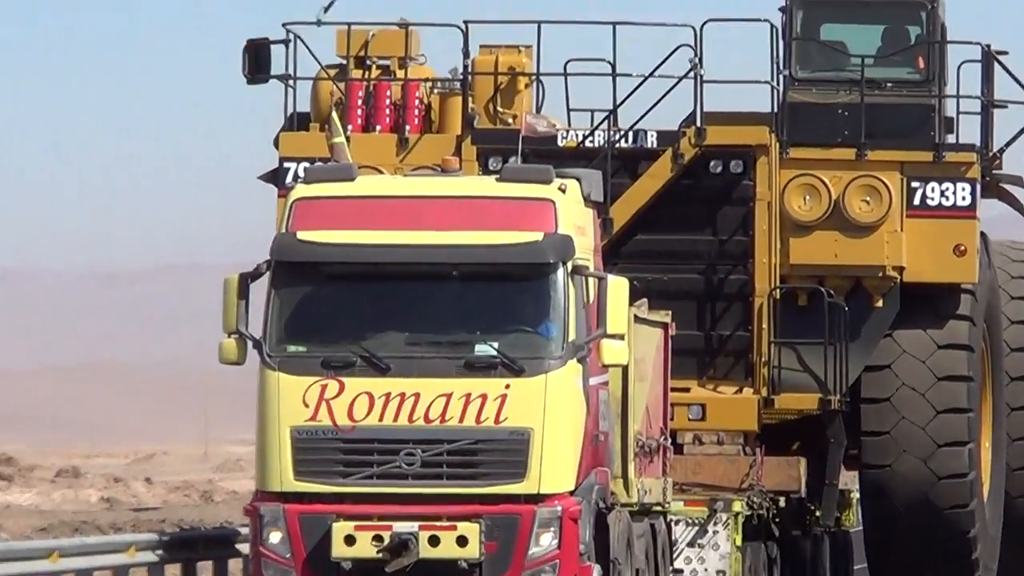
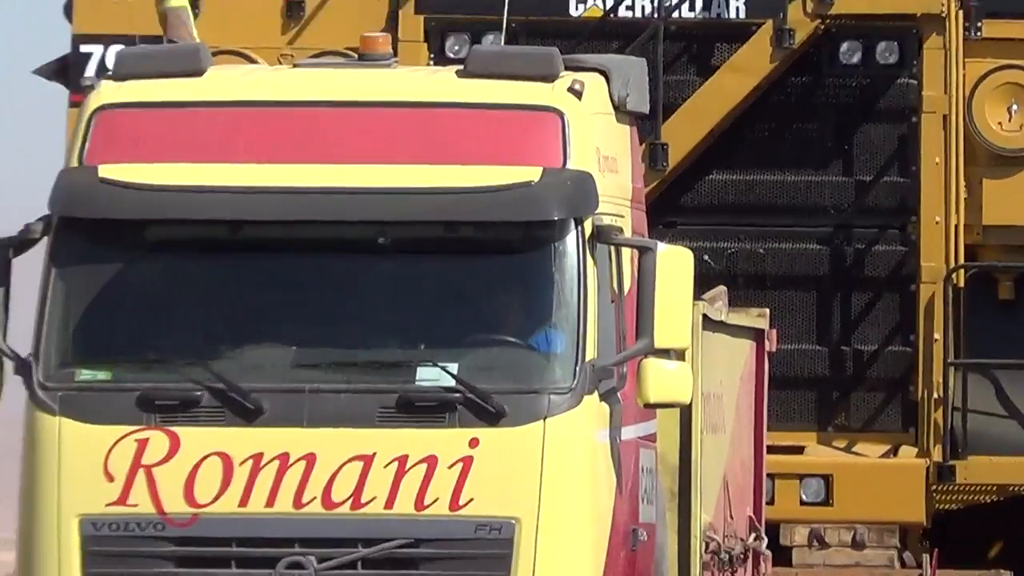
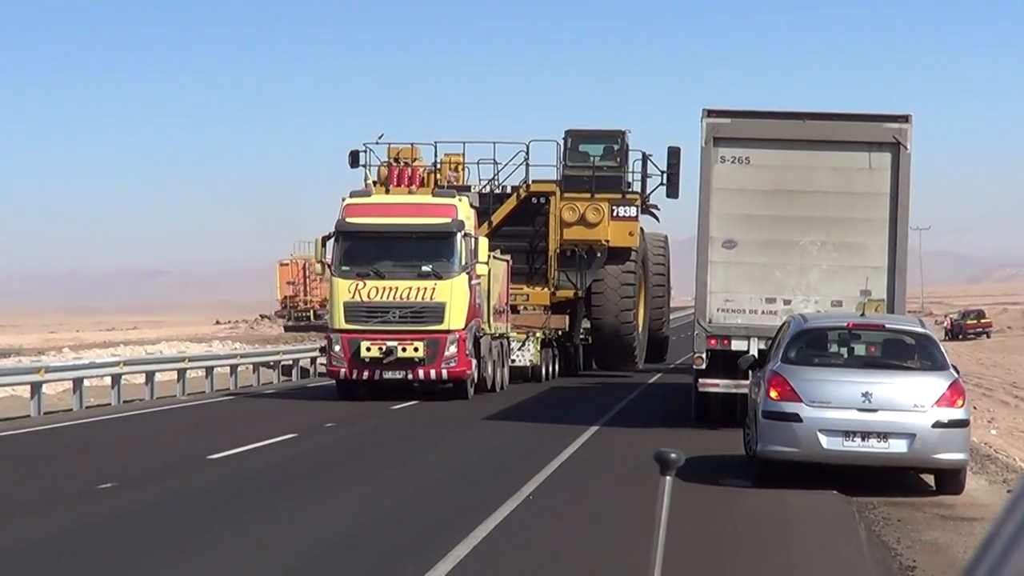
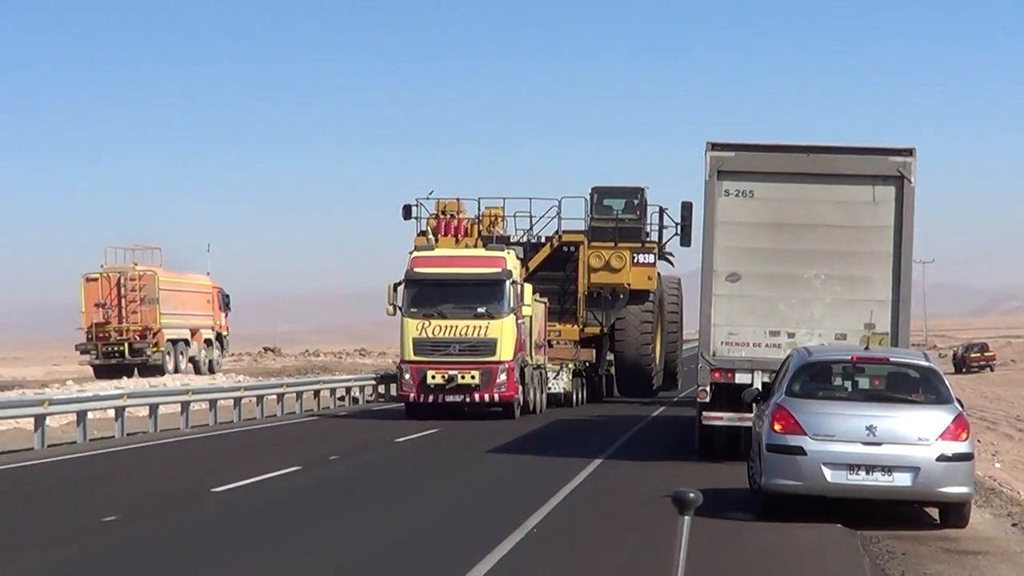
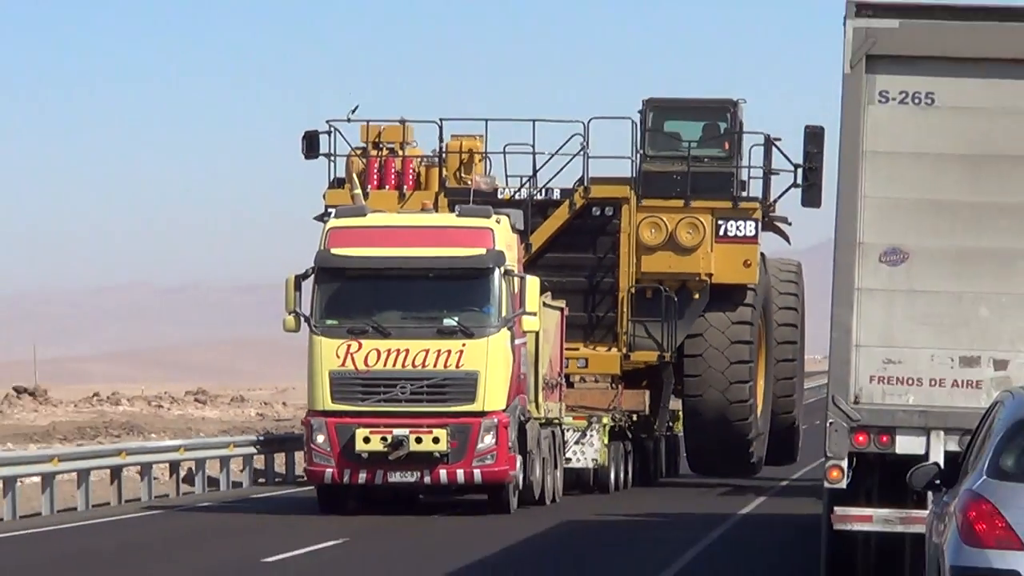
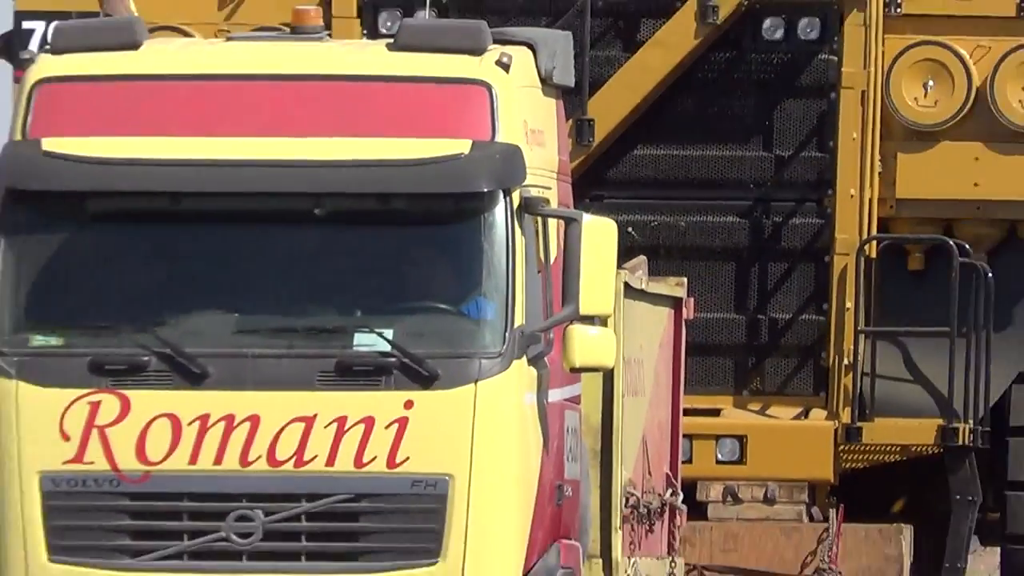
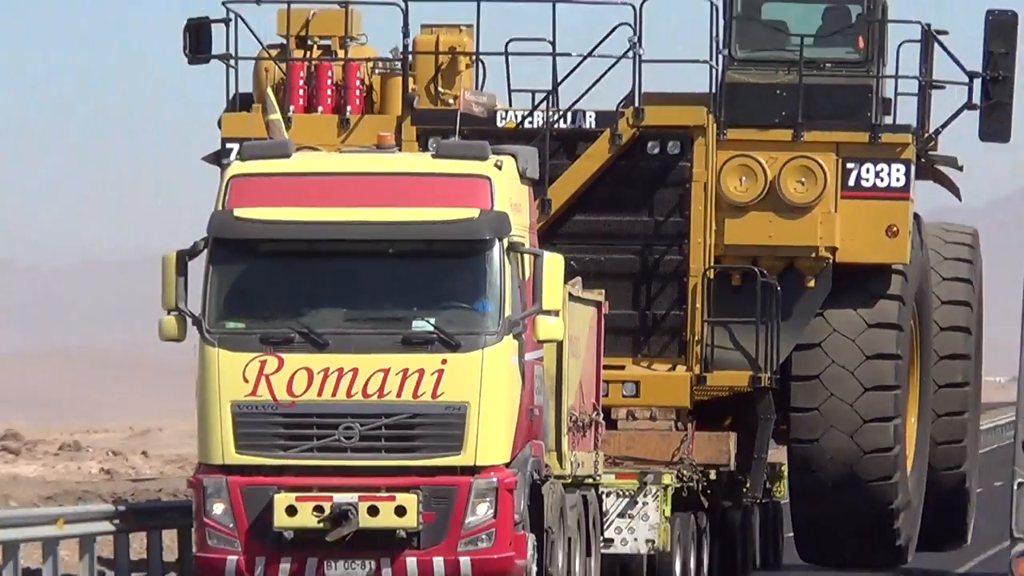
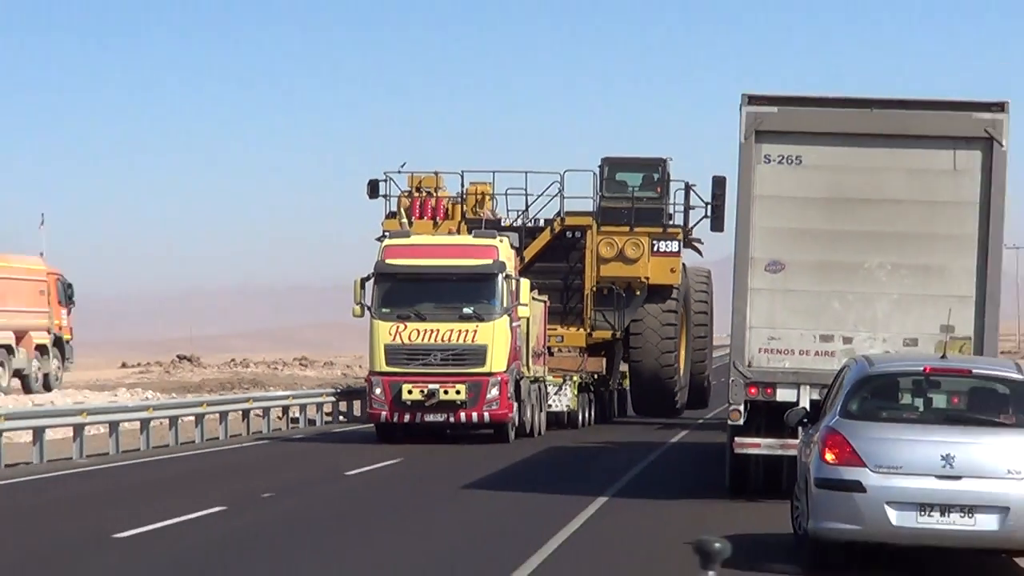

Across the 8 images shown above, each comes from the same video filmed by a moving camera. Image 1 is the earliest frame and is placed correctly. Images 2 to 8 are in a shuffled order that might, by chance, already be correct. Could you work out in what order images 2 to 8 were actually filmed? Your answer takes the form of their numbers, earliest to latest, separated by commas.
2, 6, 7, 5, 8, 4, 3
